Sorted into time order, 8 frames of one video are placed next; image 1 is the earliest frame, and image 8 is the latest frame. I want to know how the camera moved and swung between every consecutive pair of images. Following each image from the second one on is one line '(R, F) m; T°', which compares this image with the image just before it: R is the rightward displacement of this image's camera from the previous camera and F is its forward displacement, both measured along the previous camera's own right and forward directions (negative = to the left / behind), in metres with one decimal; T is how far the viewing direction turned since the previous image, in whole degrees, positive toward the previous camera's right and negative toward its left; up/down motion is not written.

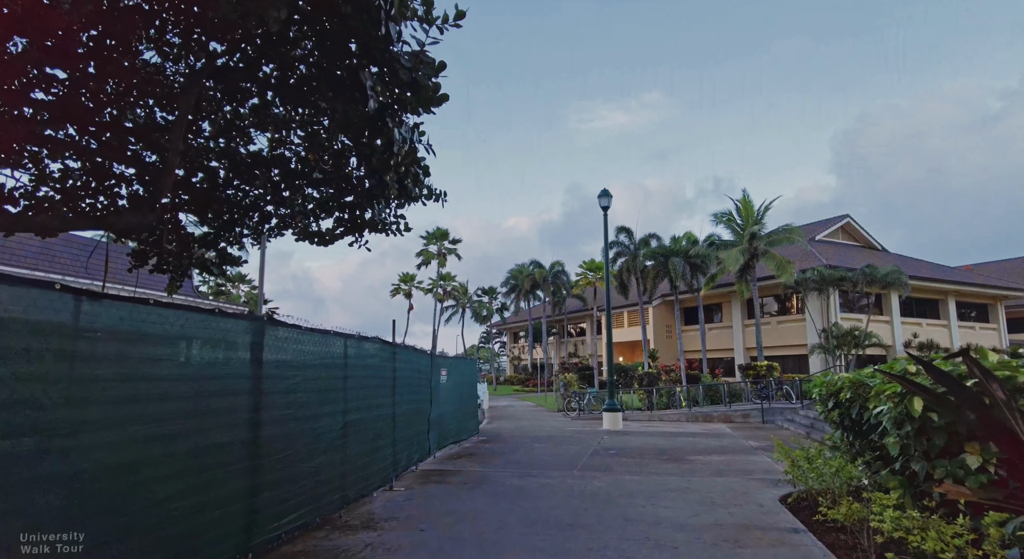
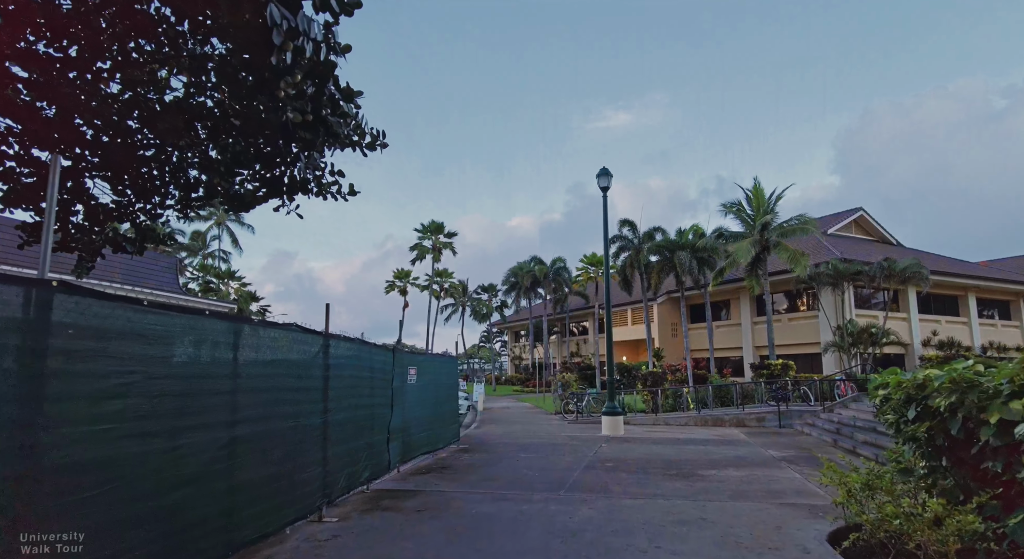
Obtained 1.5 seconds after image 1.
(+0.4, +1.7) m; 0°
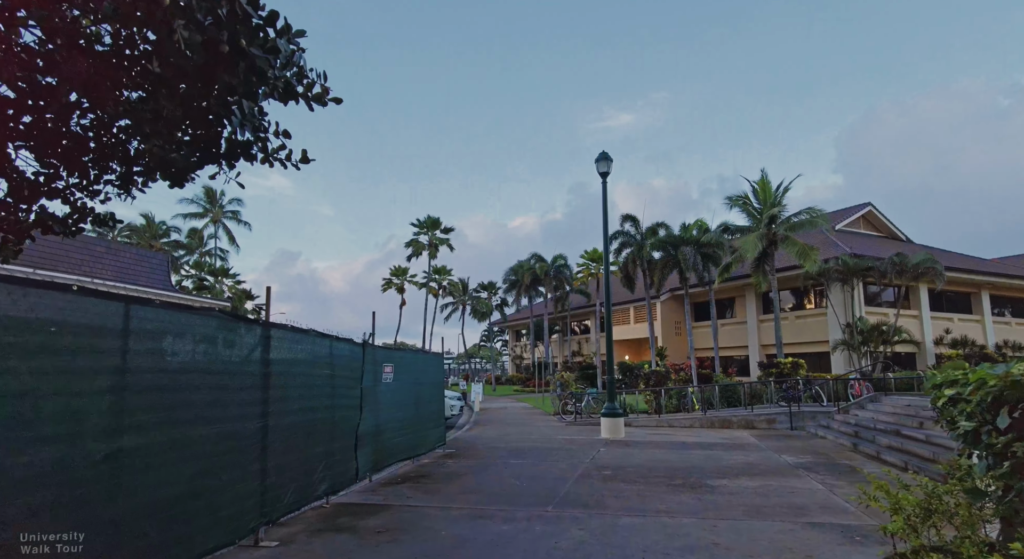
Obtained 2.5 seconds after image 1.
(+0.2, +1.0) m; 0°
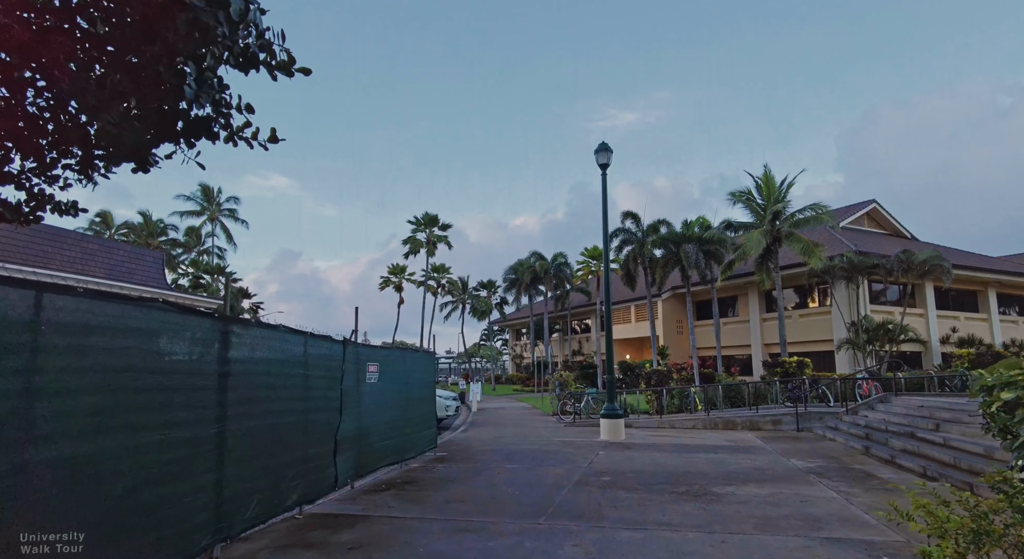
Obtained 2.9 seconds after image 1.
(+0.1, +0.5) m; 0°
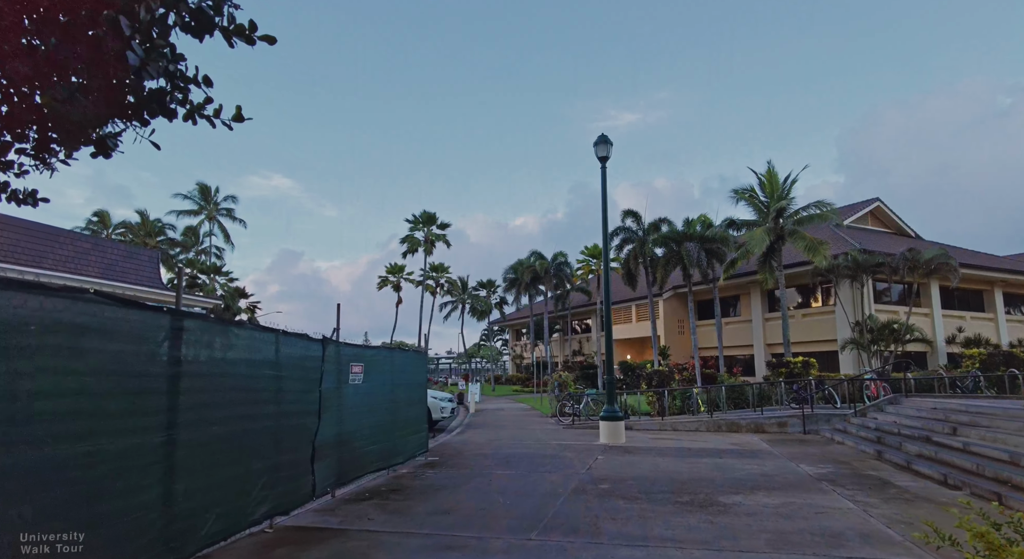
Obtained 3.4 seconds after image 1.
(+0.1, +0.5) m; 0°
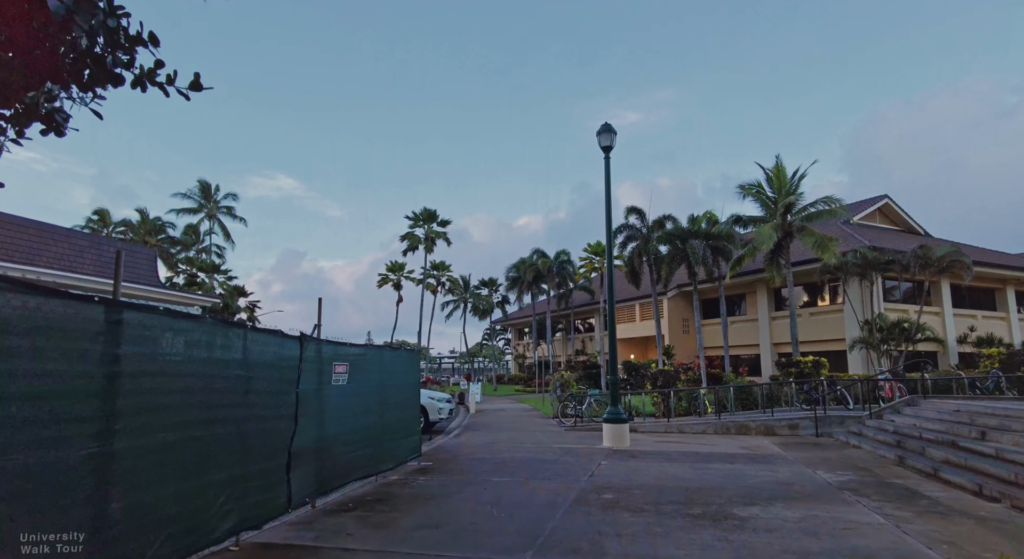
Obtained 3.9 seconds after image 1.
(+0.1, +0.6) m; 0°
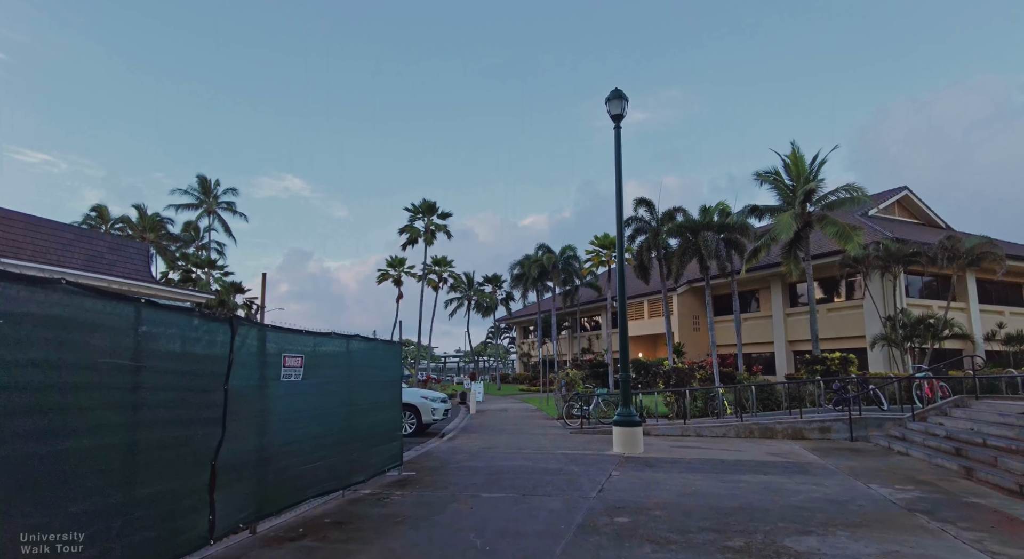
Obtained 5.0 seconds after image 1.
(+0.1, +1.4) m; -1°
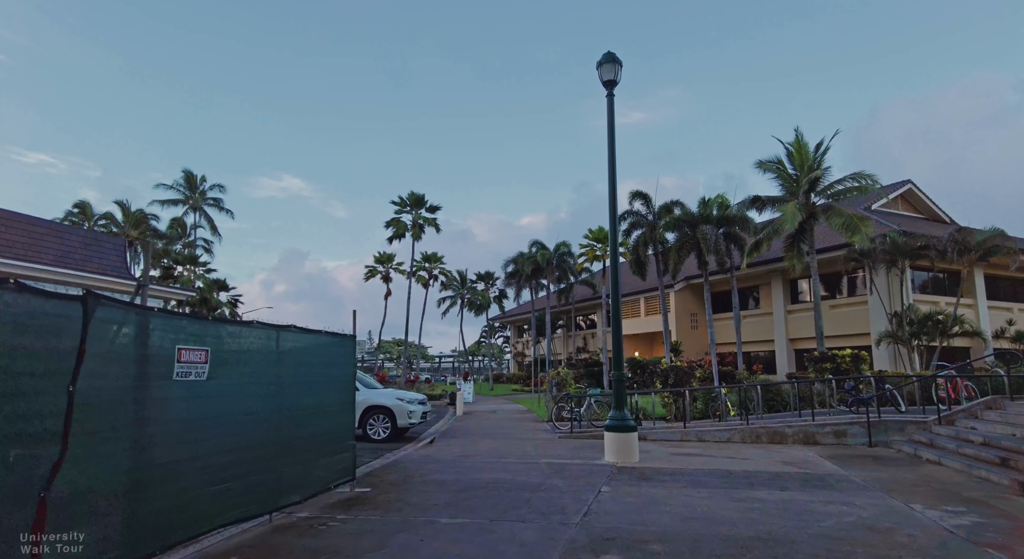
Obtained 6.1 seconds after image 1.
(+0.3, +1.3) m; 0°
